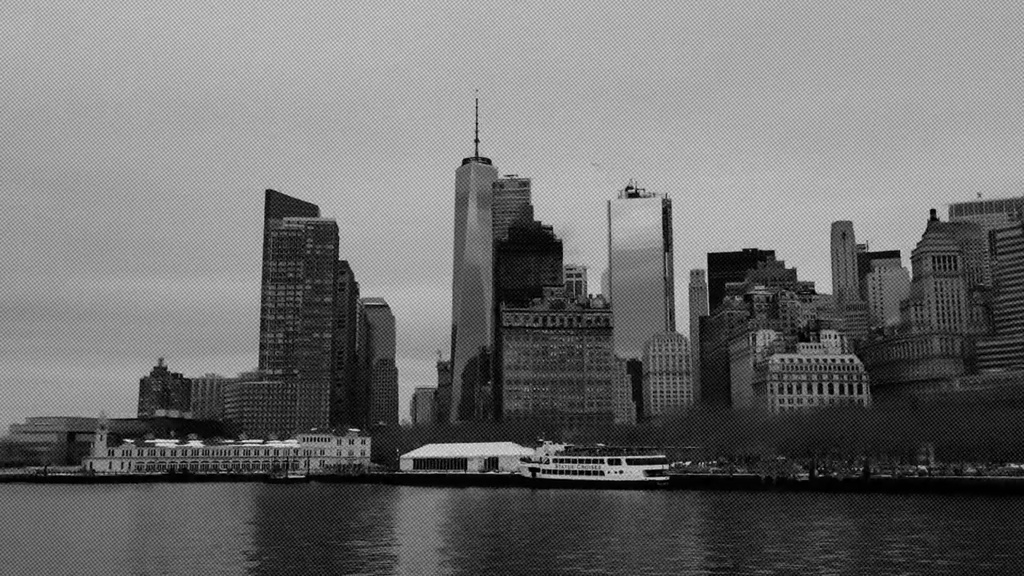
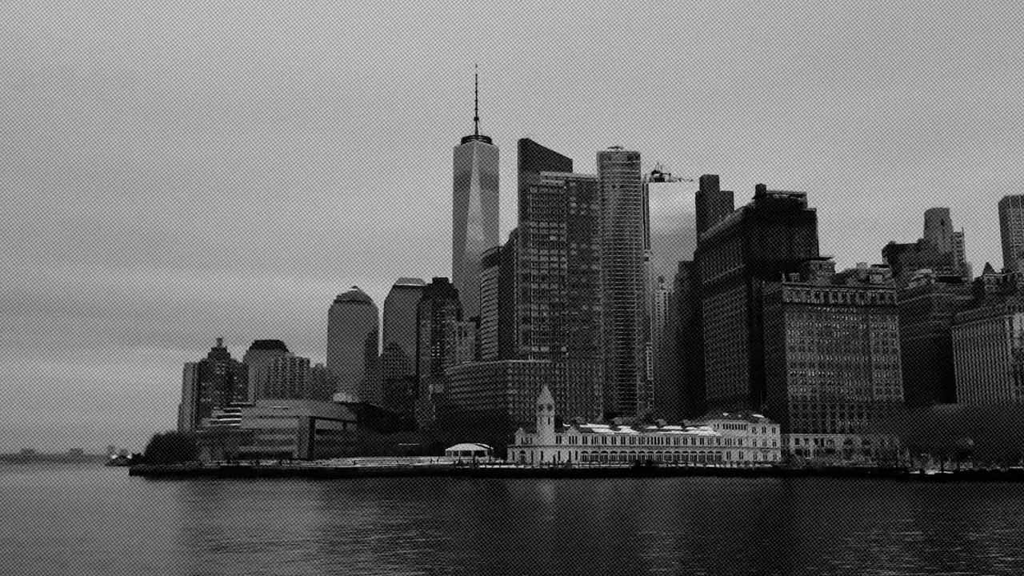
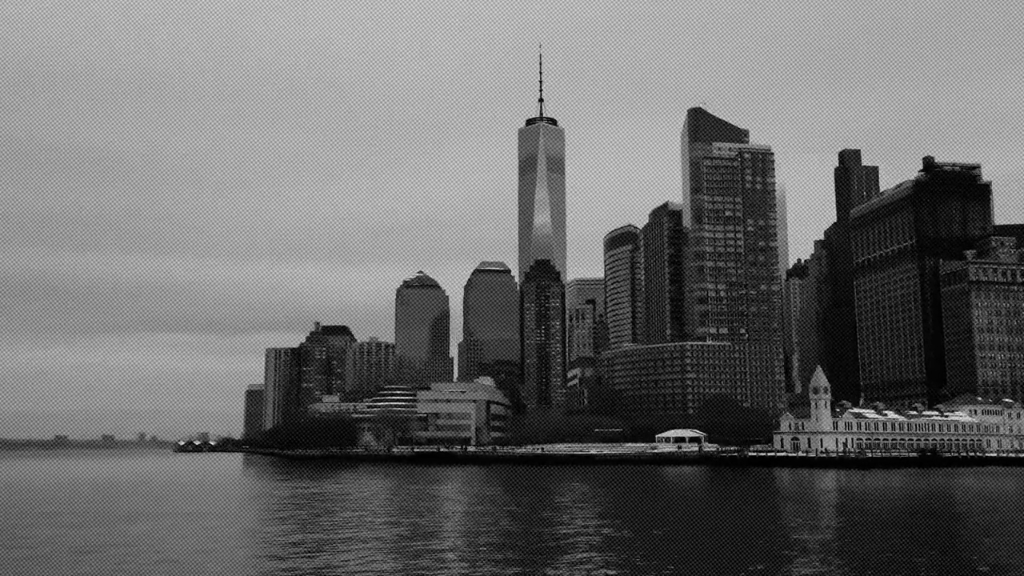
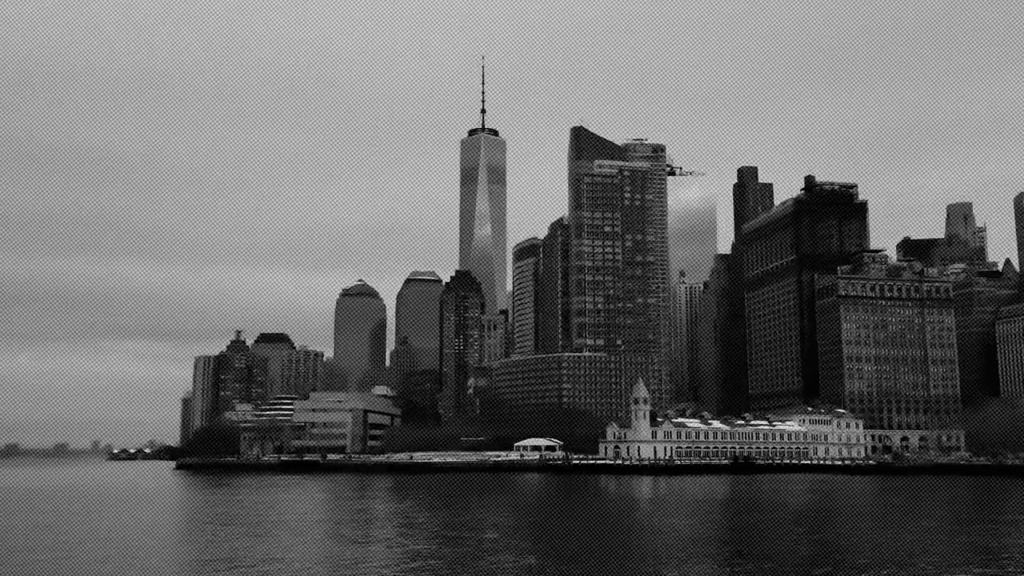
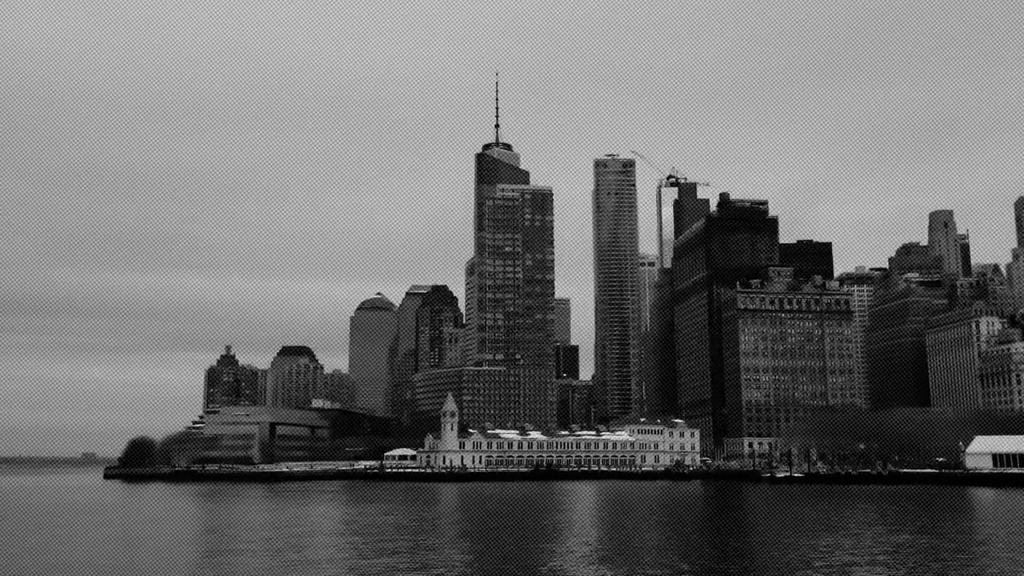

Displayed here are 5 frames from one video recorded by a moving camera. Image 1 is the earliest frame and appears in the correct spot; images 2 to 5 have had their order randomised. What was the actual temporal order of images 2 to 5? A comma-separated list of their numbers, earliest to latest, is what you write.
5, 2, 4, 3
